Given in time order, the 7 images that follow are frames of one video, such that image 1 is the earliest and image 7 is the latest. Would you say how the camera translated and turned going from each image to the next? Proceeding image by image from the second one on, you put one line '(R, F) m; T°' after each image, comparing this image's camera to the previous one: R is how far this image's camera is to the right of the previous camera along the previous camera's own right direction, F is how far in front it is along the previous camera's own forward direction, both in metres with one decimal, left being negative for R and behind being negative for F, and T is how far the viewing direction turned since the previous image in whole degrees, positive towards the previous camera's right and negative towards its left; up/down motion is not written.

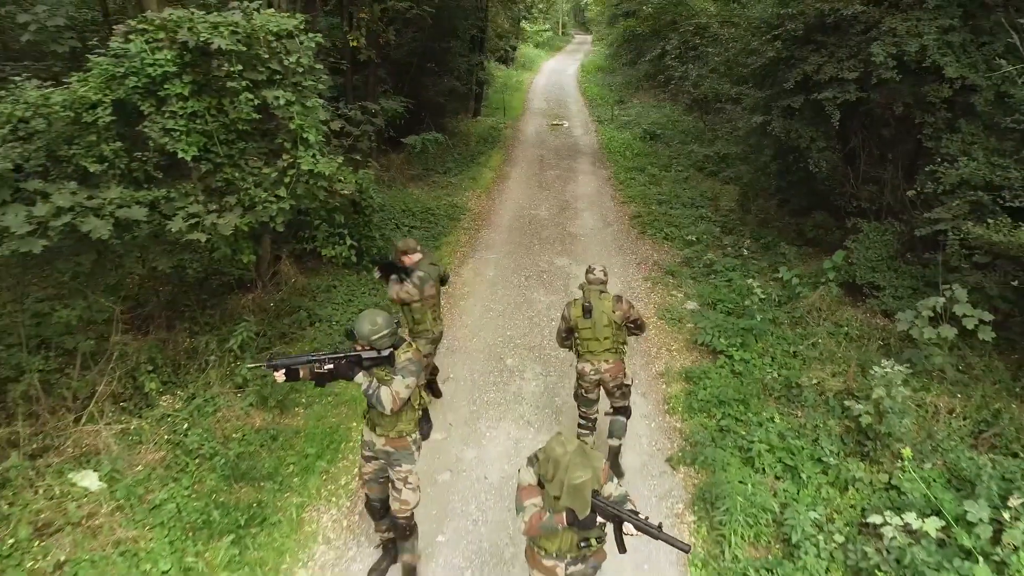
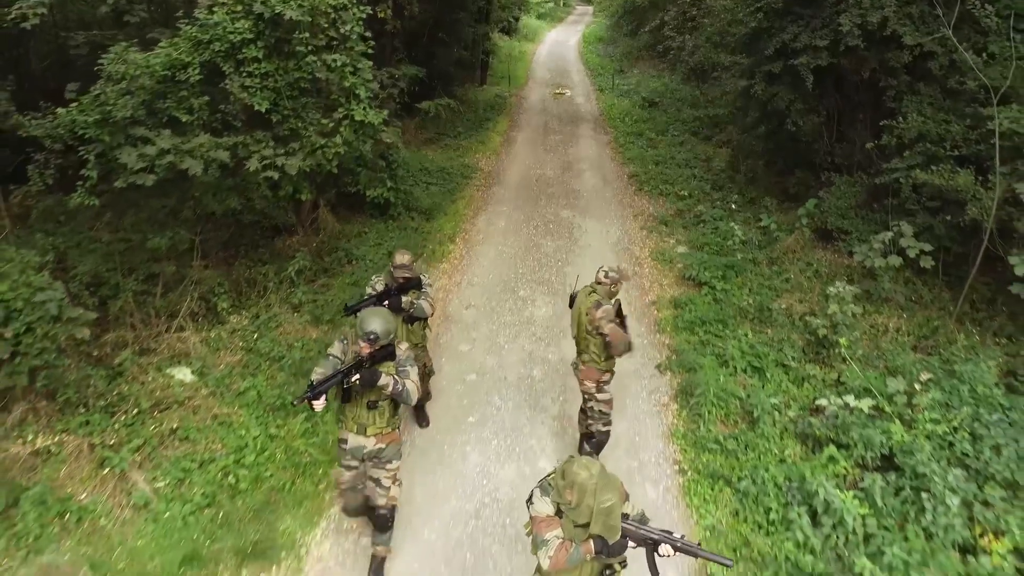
(-0.1, -1.2) m; 0°
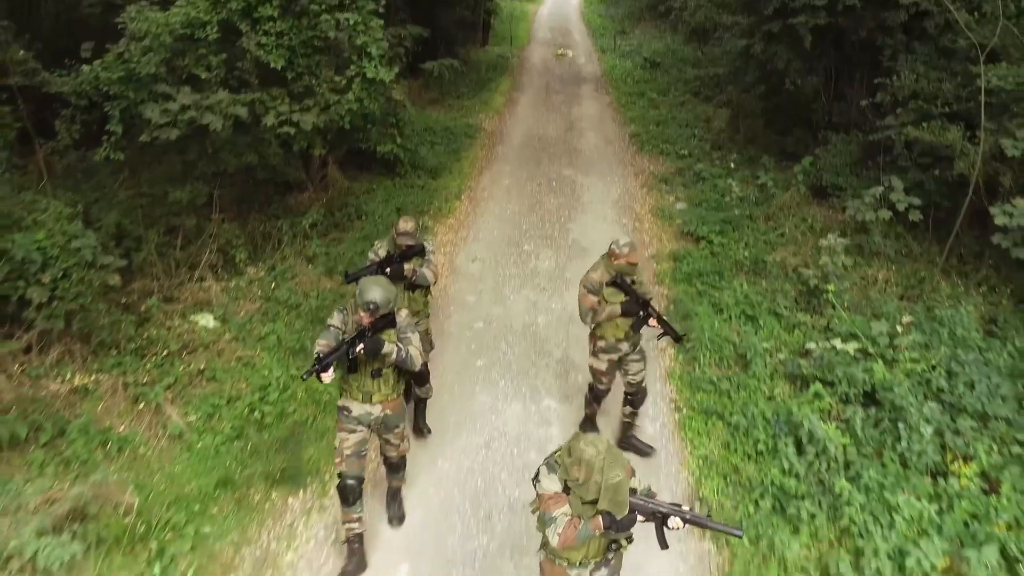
(-0.1, -0.4) m; 0°
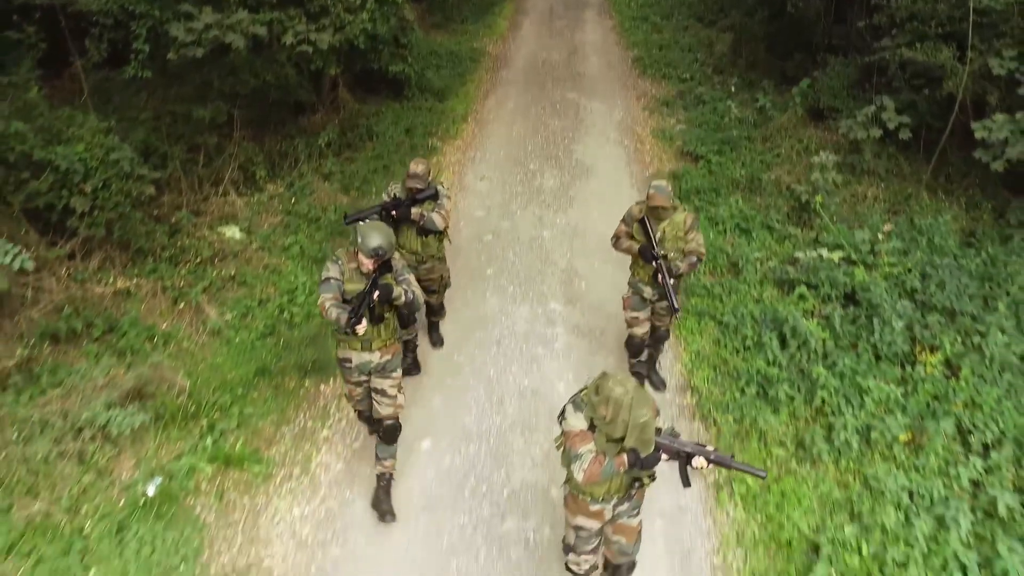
(-0.1, -0.5) m; 0°
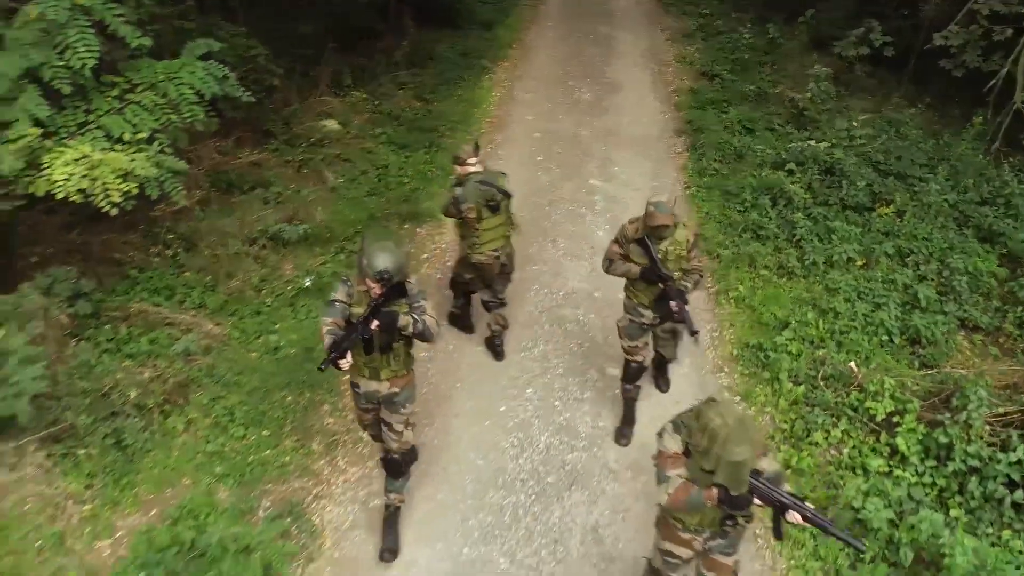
(-0.3, -1.8) m; -1°
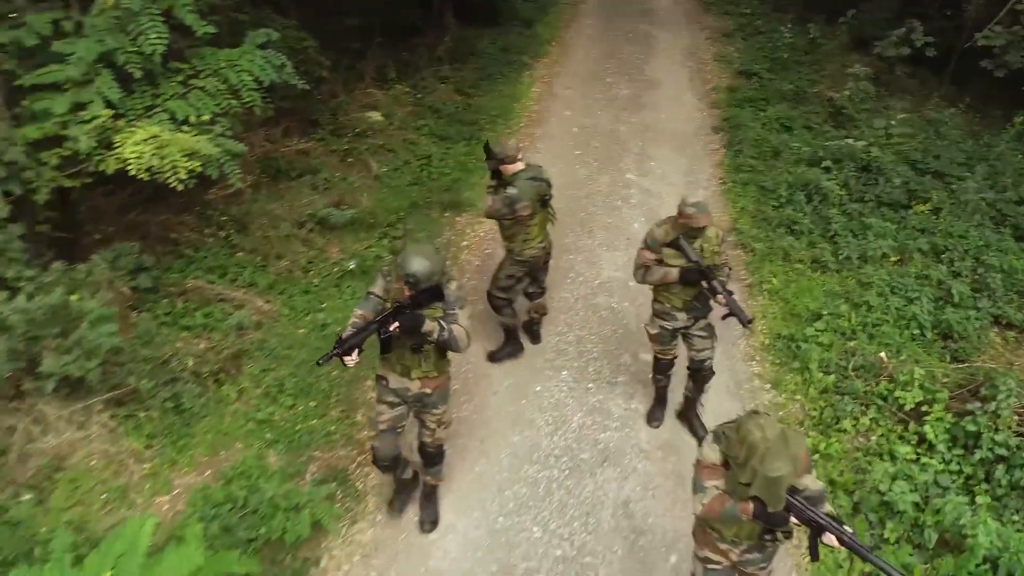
(0.0, -0.2) m; -2°
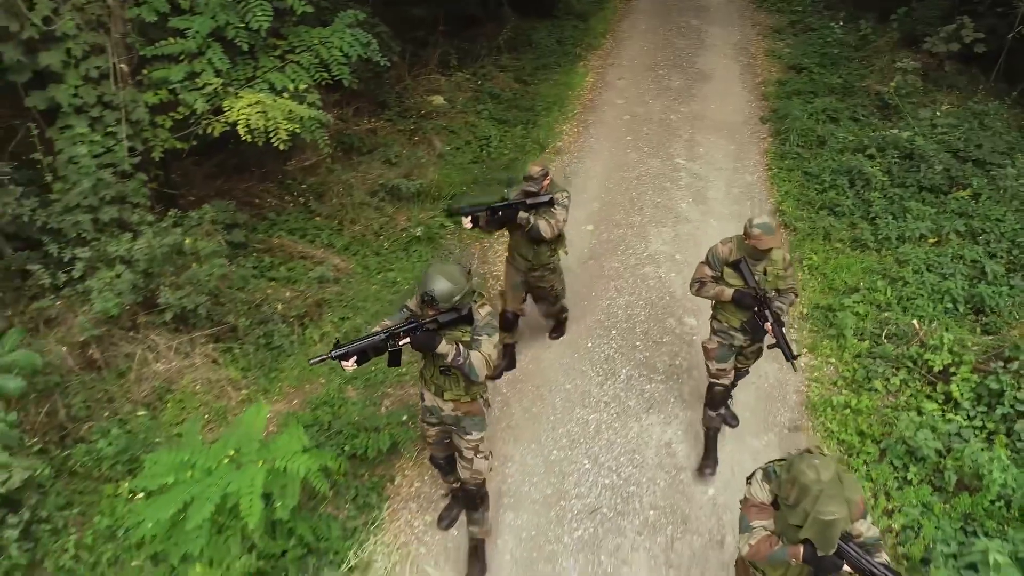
(-0.1, -0.5) m; -3°
